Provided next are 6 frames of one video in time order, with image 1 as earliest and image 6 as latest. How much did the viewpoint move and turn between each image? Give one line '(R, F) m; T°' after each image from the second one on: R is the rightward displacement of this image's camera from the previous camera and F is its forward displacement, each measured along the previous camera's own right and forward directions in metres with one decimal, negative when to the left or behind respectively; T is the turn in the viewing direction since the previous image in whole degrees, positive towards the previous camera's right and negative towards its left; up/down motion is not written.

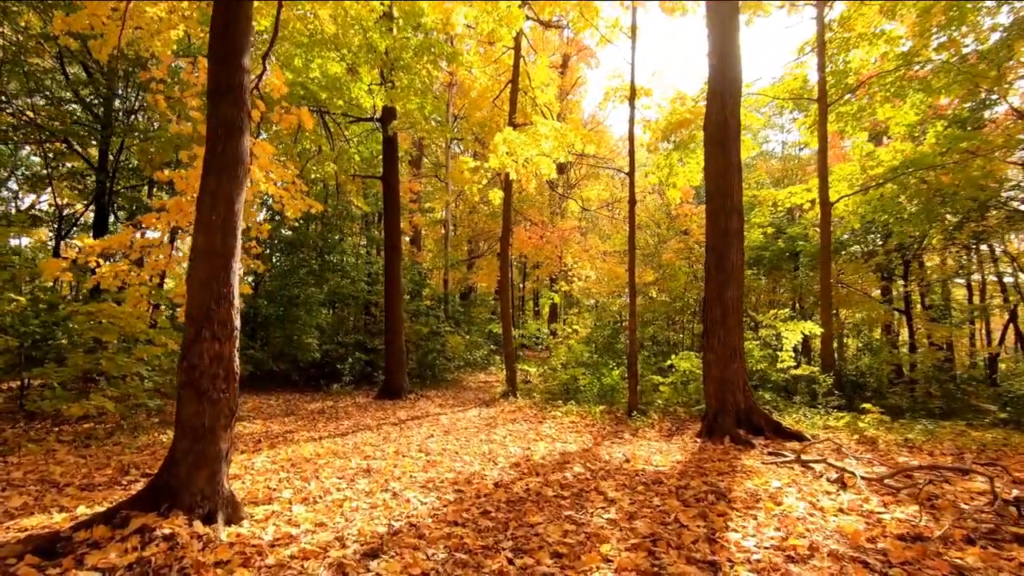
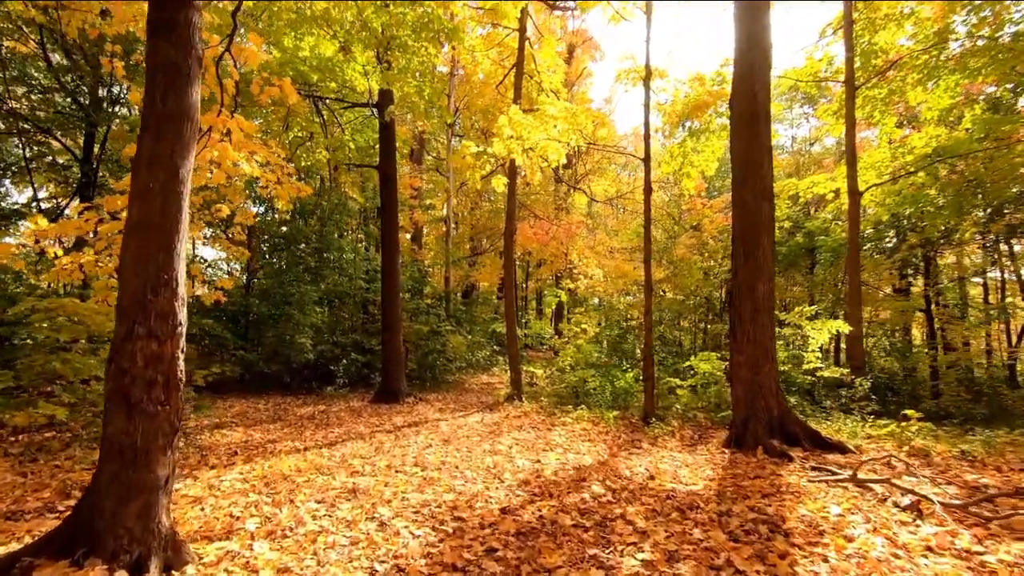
(-0.1, +0.7) m; 0°
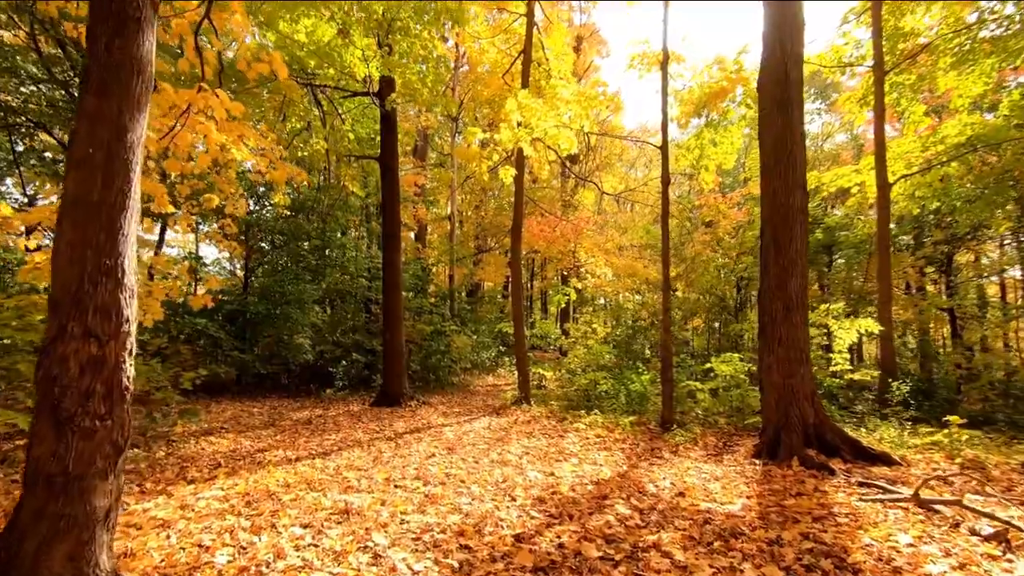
(-0.1, +0.5) m; 0°
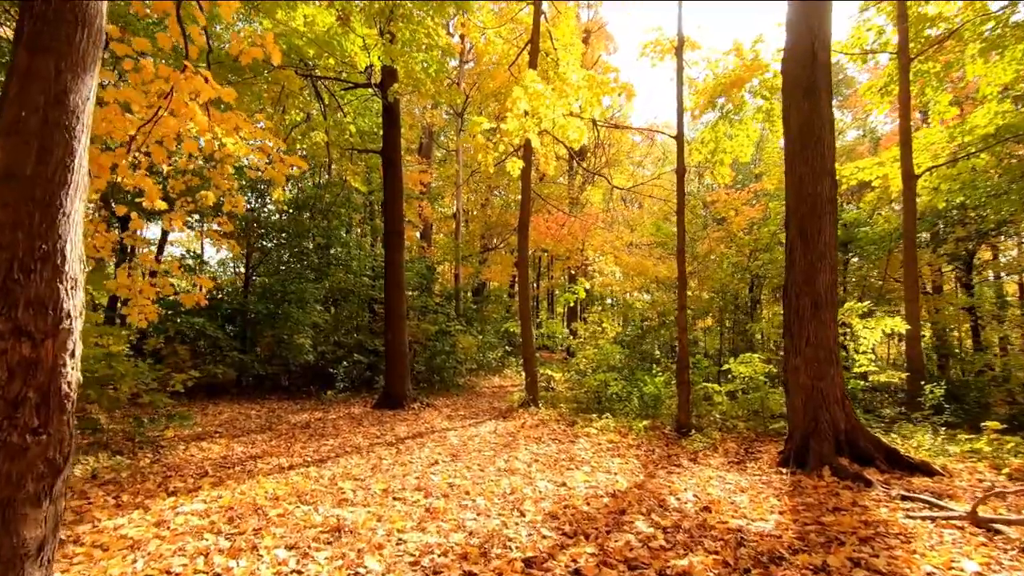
(0.0, +0.4) m; -1°
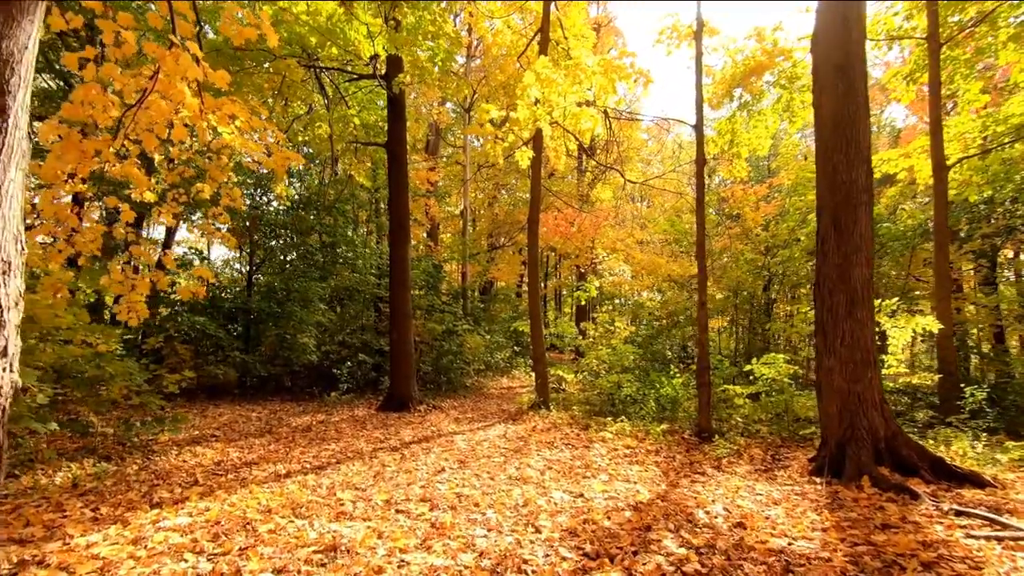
(-0.1, +0.4) m; -1°
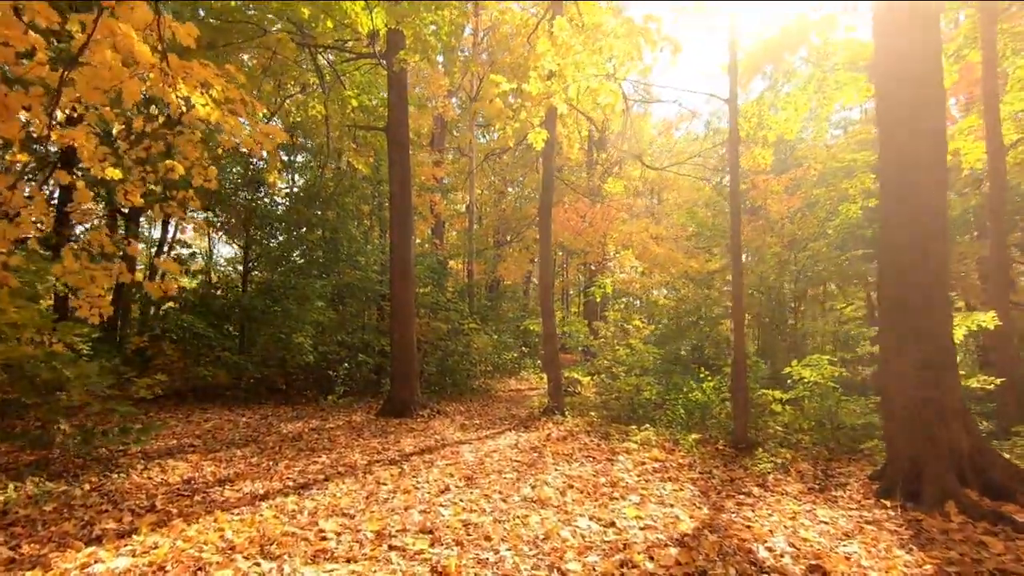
(-0.1, +0.7) m; -1°
